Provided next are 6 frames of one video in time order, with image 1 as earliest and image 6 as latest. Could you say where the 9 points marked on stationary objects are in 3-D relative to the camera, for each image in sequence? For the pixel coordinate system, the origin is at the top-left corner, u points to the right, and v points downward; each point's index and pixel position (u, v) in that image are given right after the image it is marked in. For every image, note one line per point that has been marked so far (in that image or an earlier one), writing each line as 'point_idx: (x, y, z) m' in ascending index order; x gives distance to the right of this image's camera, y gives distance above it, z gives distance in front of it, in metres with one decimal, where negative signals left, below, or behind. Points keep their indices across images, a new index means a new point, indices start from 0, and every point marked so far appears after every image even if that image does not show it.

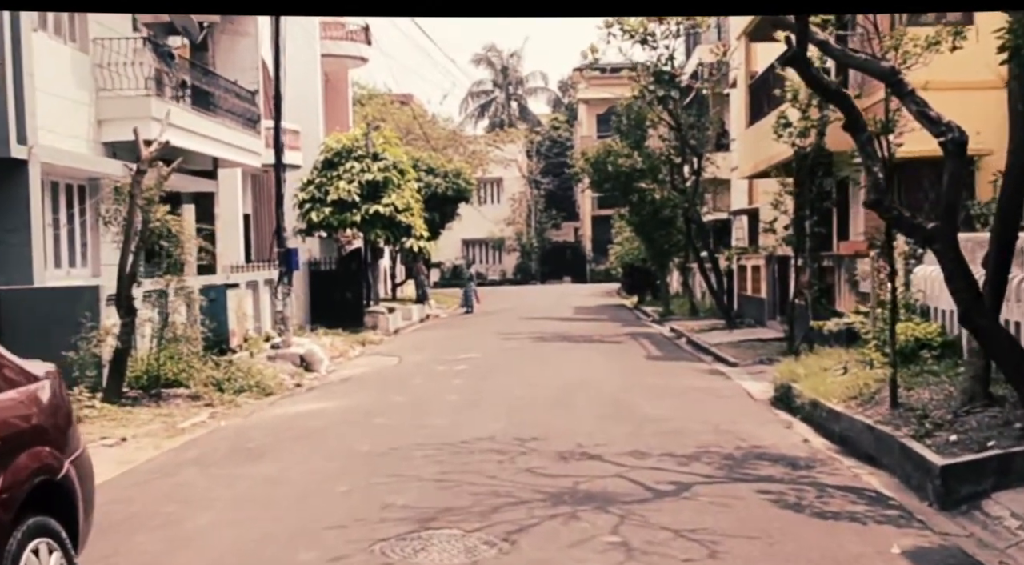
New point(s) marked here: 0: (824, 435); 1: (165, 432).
0: (+3.1, -1.5, +12.6) m
1: (-3.7, -1.6, +13.4) m
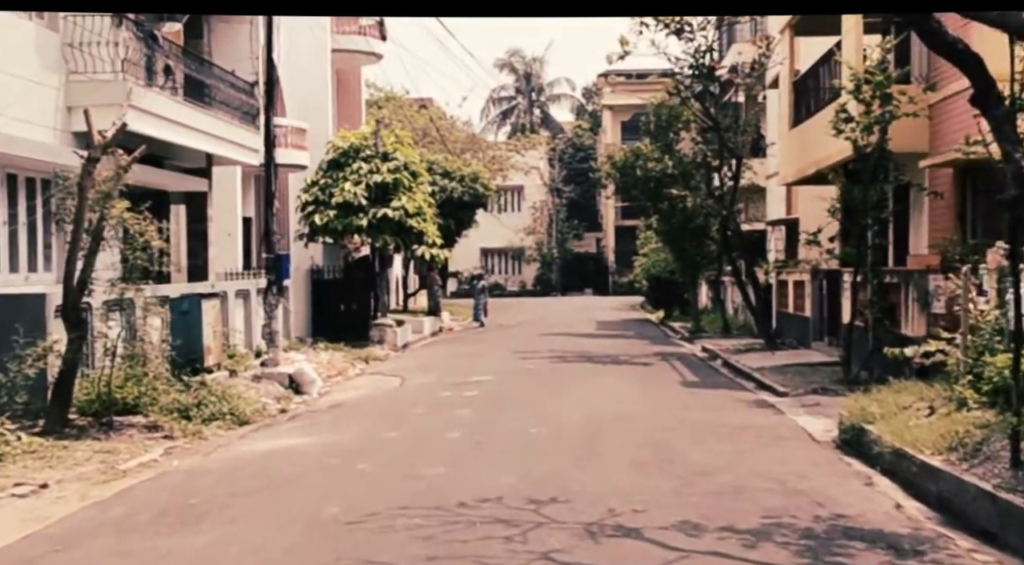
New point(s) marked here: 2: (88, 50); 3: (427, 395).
0: (+3.2, -1.7, +10.0) m
1: (-3.6, -1.7, +11.0) m
2: (-6.4, +3.5, +19.0) m
3: (-1.1, -1.5, +17.0) m
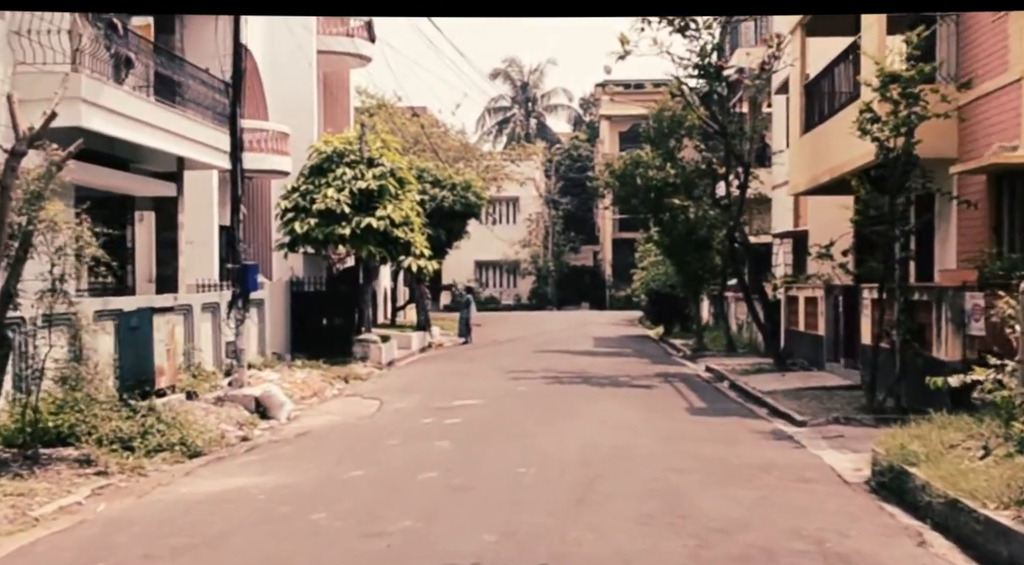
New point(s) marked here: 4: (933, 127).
0: (+3.1, -1.8, +8.3) m
1: (-3.7, -1.8, +9.2) m
2: (-6.5, +3.3, +17.3) m
3: (-1.3, -1.7, +15.2) m
4: (+5.9, +2.1, +17.5) m
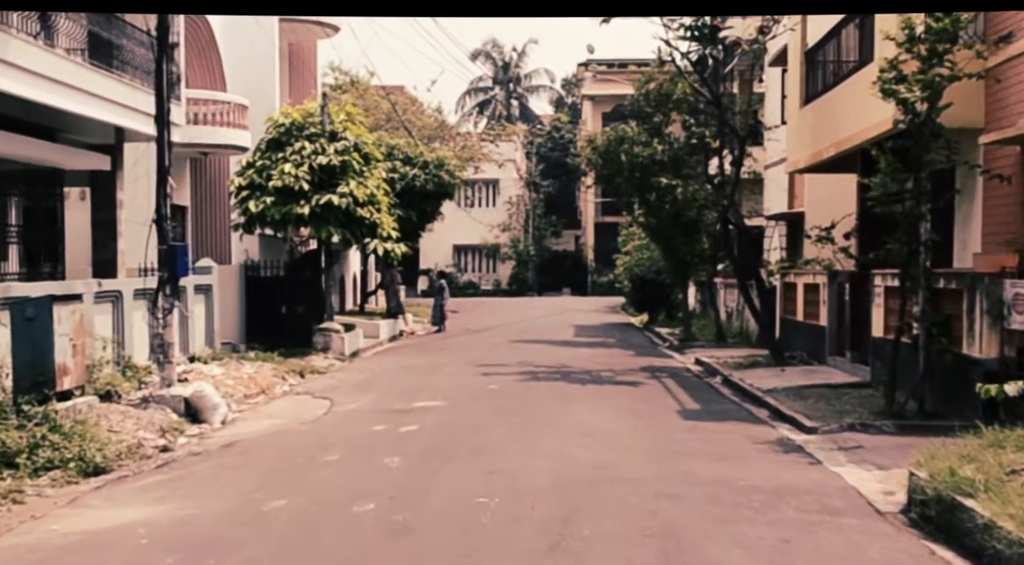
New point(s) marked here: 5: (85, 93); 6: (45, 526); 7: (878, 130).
0: (+2.8, -1.8, +6.2) m
1: (-4.0, -1.7, +7.0) m
2: (-6.9, +3.5, +15.0) m
3: (-1.6, -1.5, +13.1) m
4: (+5.5, +2.3, +15.4) m
5: (-6.4, +2.9, +19.0) m
6: (-3.2, -1.7, +8.6) m
7: (+5.0, +2.1, +17.6) m
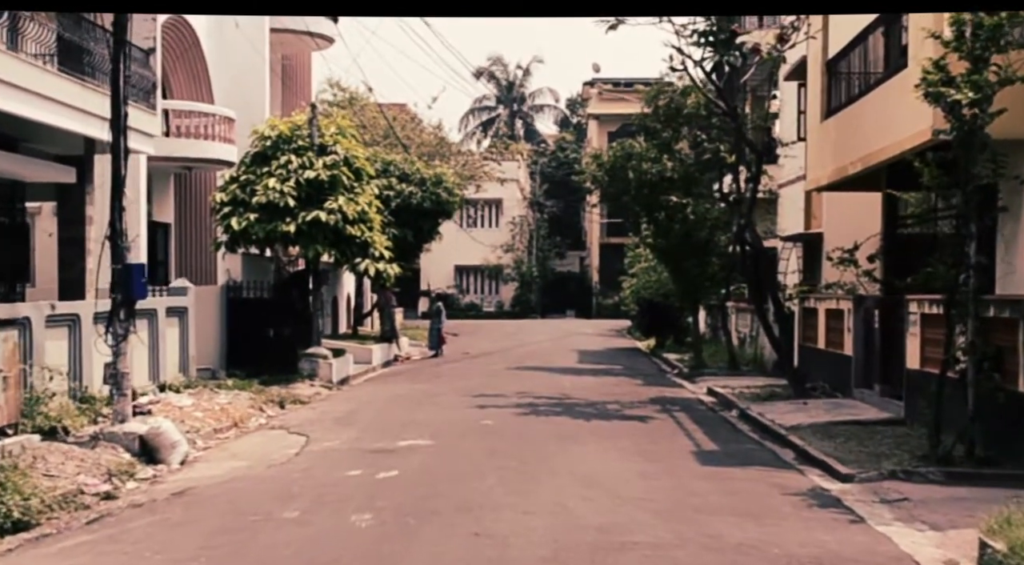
0: (+2.8, -1.9, +4.6) m
1: (-4.1, -1.8, +5.4) m
2: (-6.9, +3.3, +13.5) m
3: (-1.7, -1.8, +11.5) m
4: (+5.5, +2.0, +13.8) m
5: (-6.4, +2.6, +17.5) m
6: (-3.3, -1.8, +7.0) m
7: (+5.0, +1.7, +16.0) m
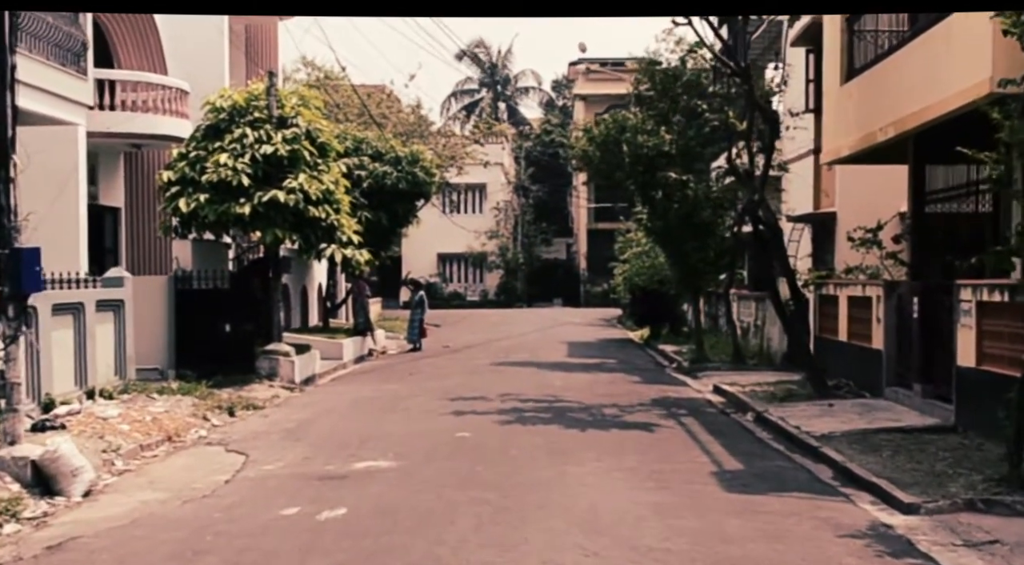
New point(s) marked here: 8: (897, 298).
0: (+2.7, -1.8, +2.1) m
1: (-4.1, -1.8, +2.9) m
2: (-7.1, +3.4, +10.9) m
3: (-1.8, -1.7, +9.0) m
4: (+5.3, +2.2, +11.3) m
5: (-6.7, +2.7, +14.9) m
6: (-3.4, -1.8, +4.5) m
7: (+4.8, +1.9, +13.6) m
8: (+5.0, -0.2, +16.3) m
